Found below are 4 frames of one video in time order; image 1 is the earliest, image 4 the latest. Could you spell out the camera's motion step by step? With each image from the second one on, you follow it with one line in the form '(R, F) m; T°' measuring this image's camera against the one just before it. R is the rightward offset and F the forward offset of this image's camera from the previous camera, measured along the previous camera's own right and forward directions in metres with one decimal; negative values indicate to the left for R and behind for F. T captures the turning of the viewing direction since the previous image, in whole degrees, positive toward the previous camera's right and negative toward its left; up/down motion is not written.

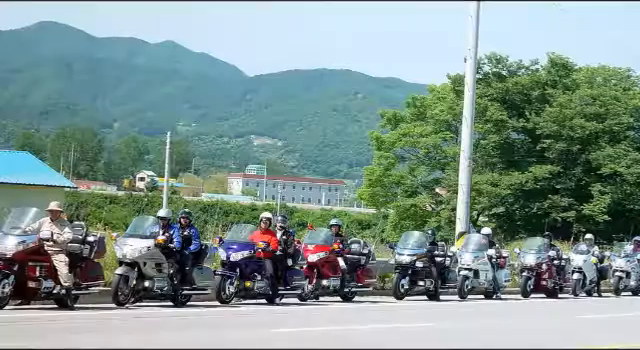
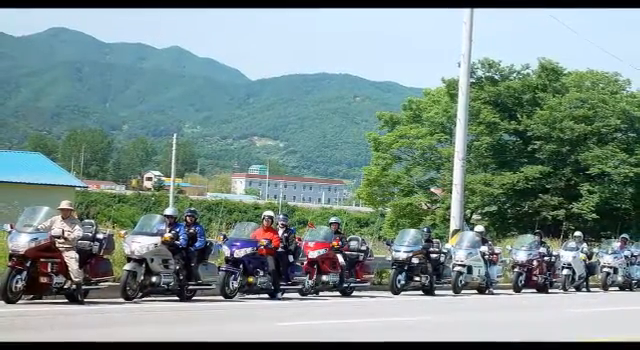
(+0.1, -0.6) m; 0°
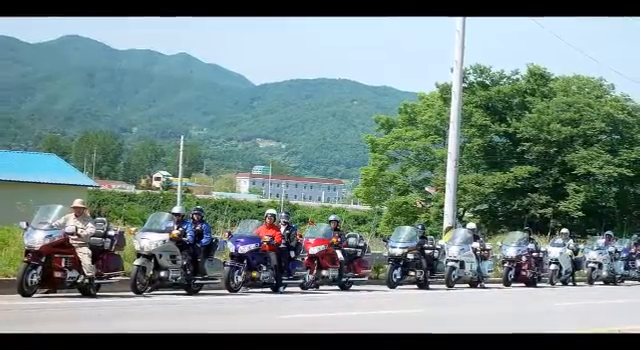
(0.0, -0.8) m; 0°
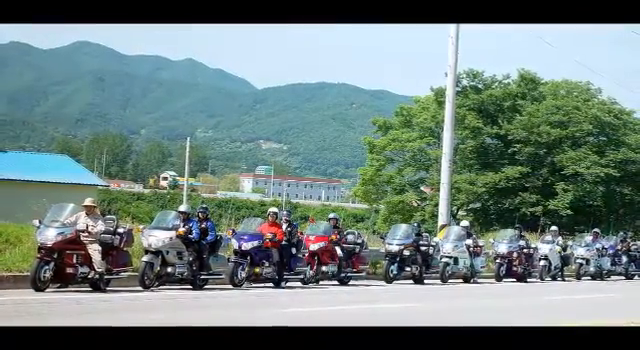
(0.0, -0.8) m; 0°
